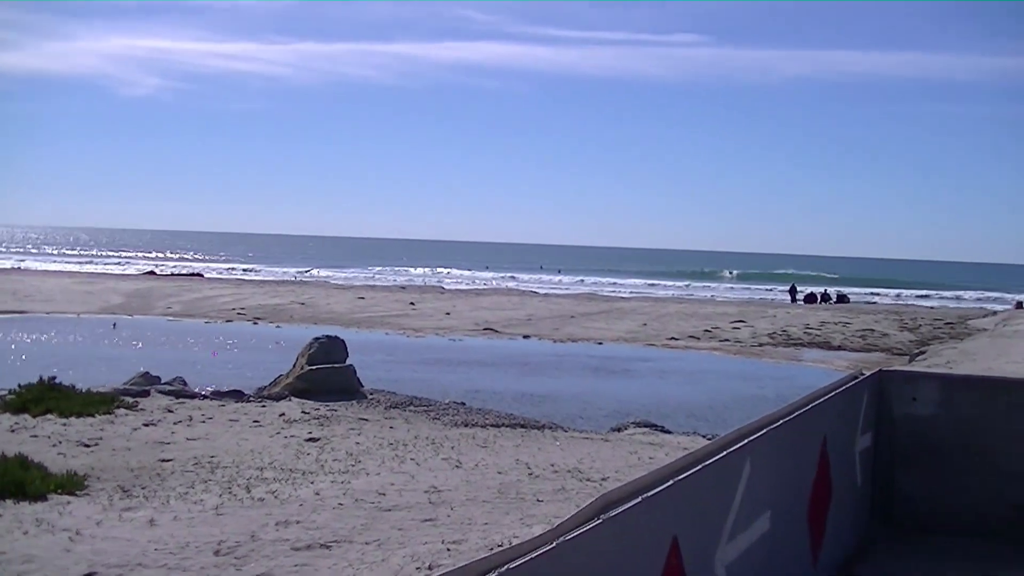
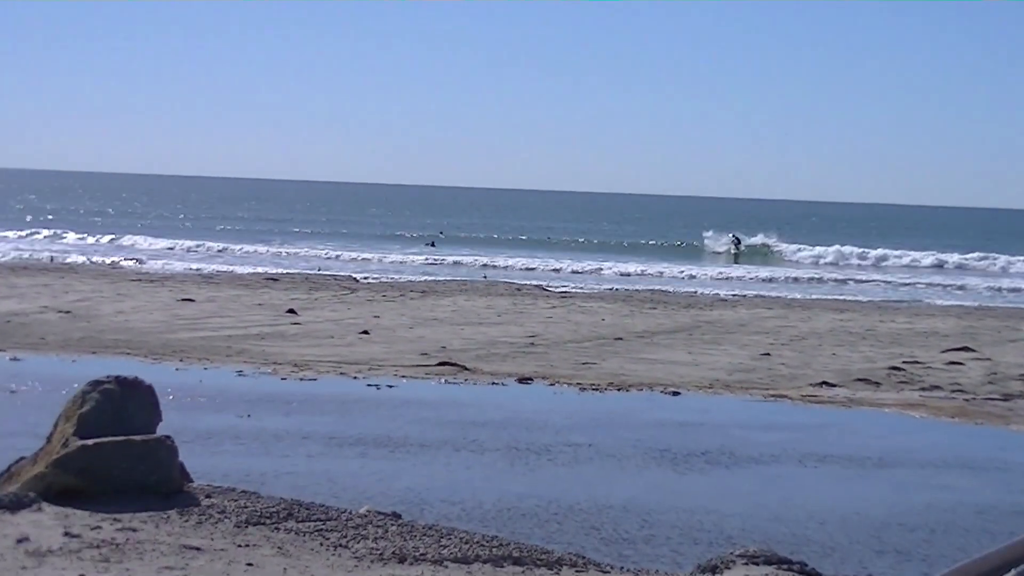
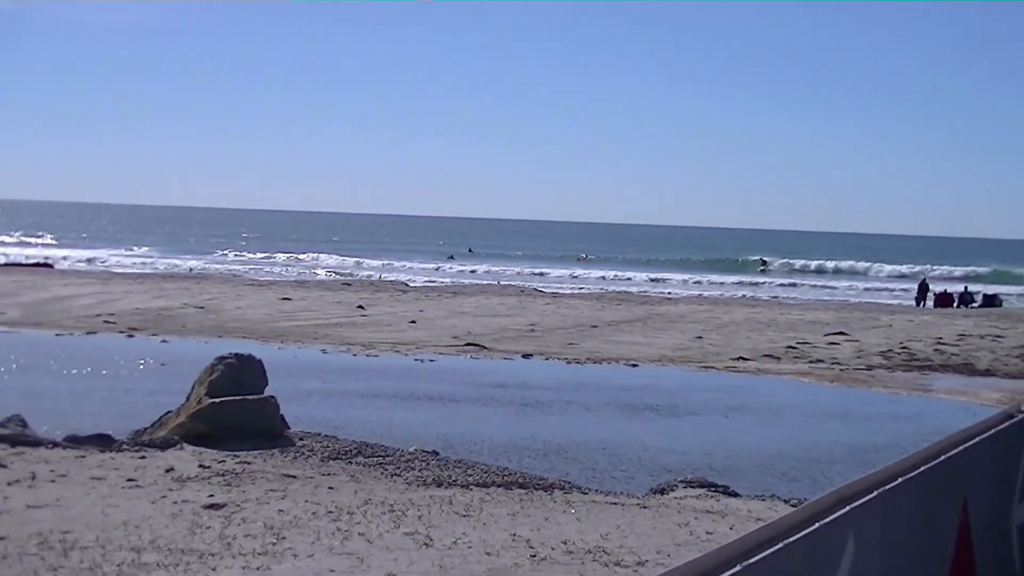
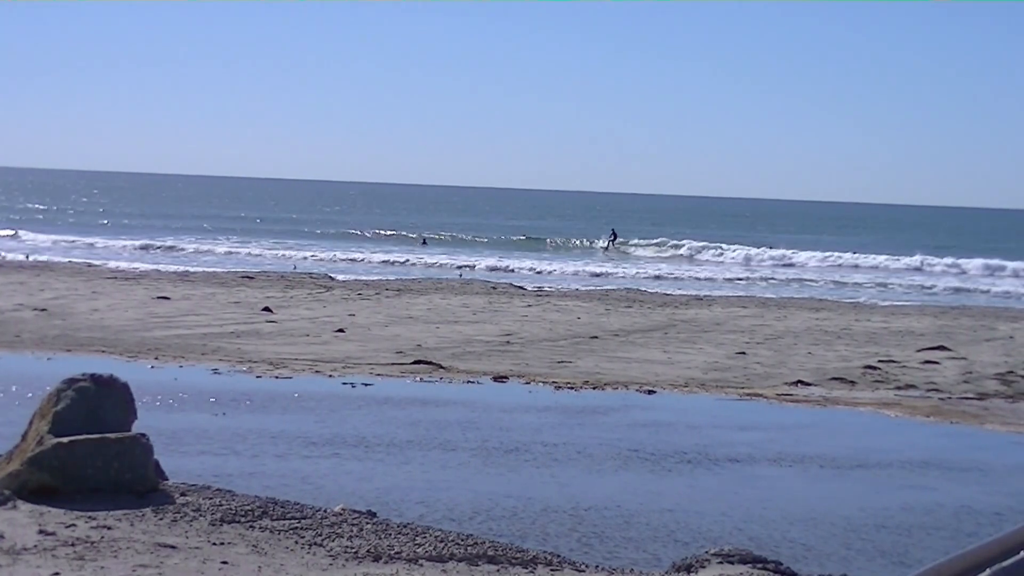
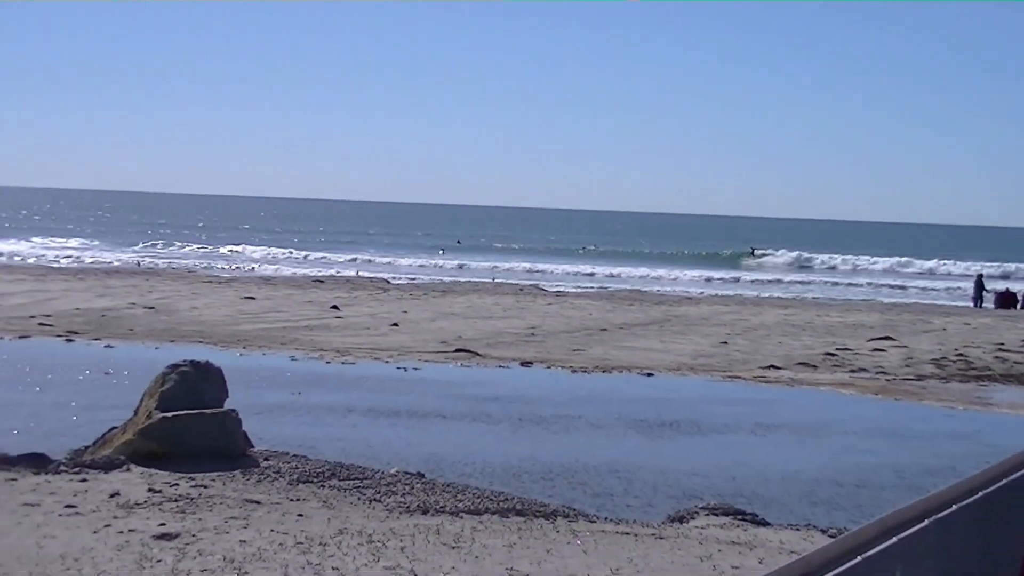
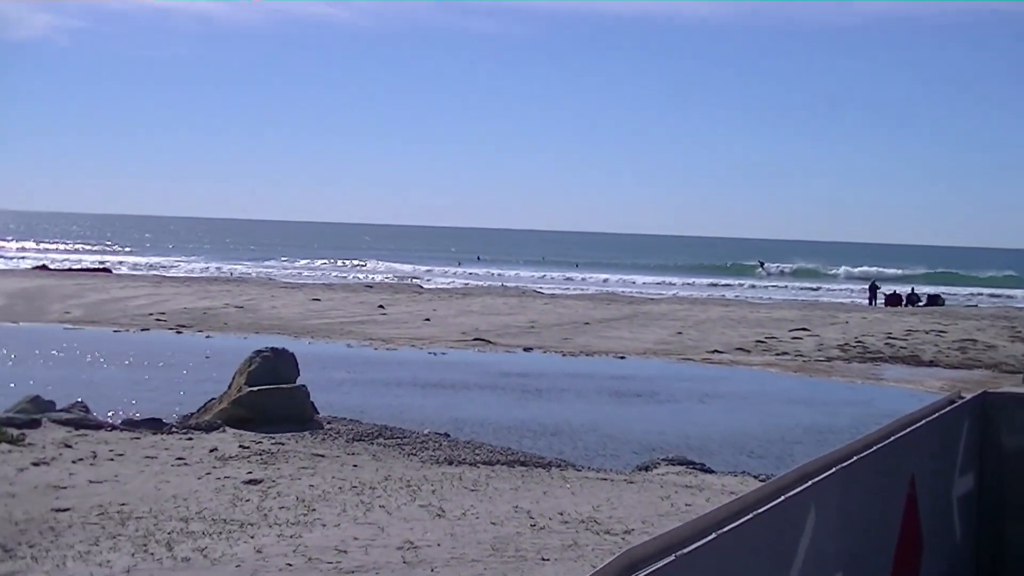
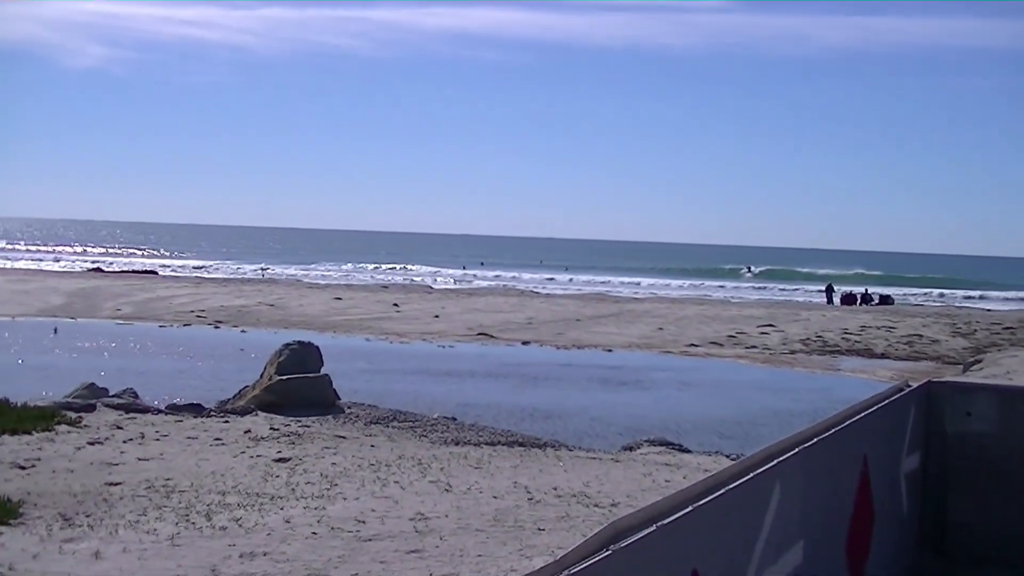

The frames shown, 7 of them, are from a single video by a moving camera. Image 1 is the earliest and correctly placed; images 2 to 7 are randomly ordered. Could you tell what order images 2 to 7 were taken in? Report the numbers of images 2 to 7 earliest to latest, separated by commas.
7, 6, 3, 5, 2, 4
